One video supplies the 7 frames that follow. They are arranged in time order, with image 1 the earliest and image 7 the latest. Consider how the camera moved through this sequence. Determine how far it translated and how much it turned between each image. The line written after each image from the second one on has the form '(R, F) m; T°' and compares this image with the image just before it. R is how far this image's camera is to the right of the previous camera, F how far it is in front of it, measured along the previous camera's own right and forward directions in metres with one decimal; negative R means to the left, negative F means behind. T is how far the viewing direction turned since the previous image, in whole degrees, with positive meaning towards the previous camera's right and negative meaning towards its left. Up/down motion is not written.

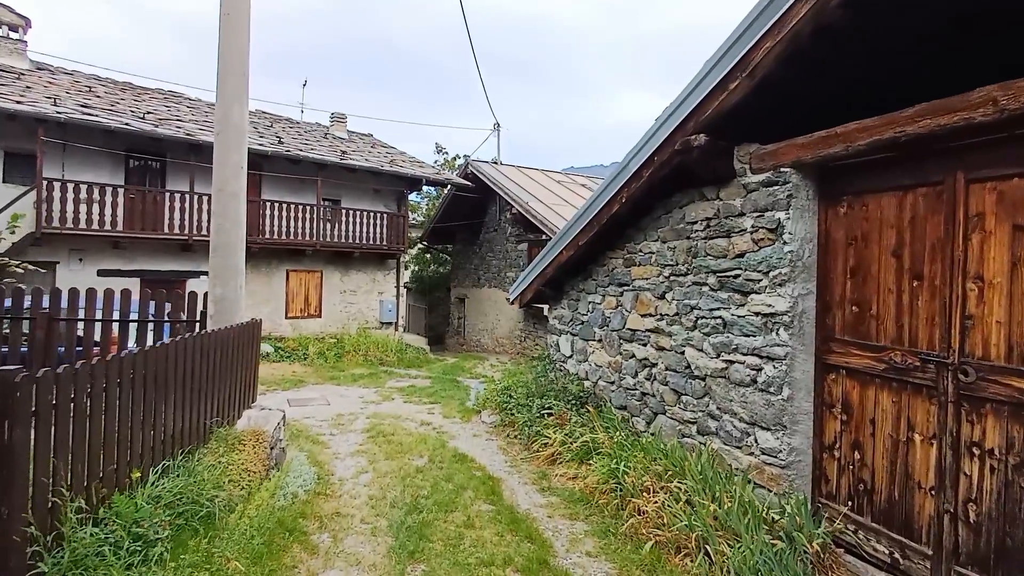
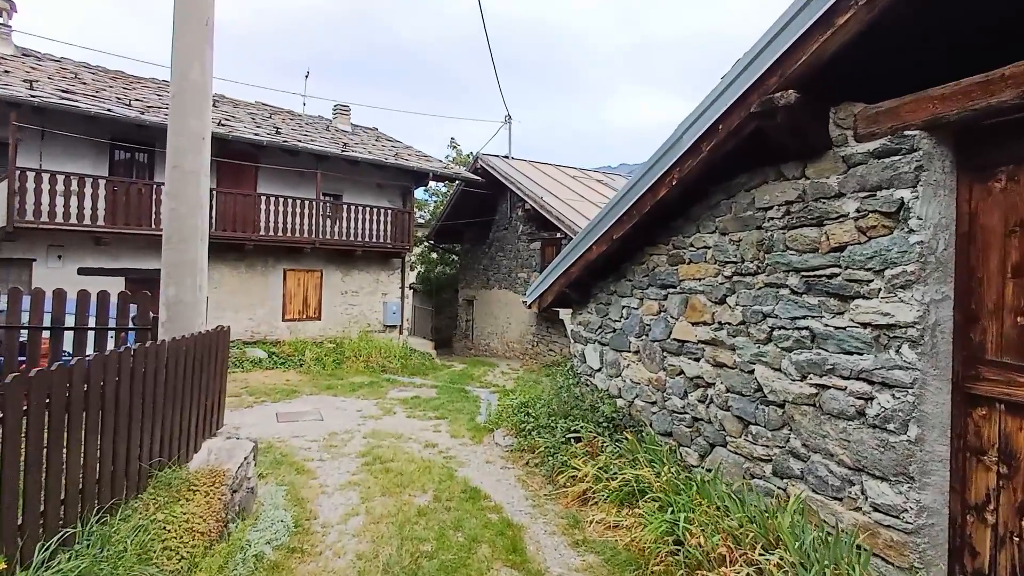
(-0.1, +0.9) m; -1°
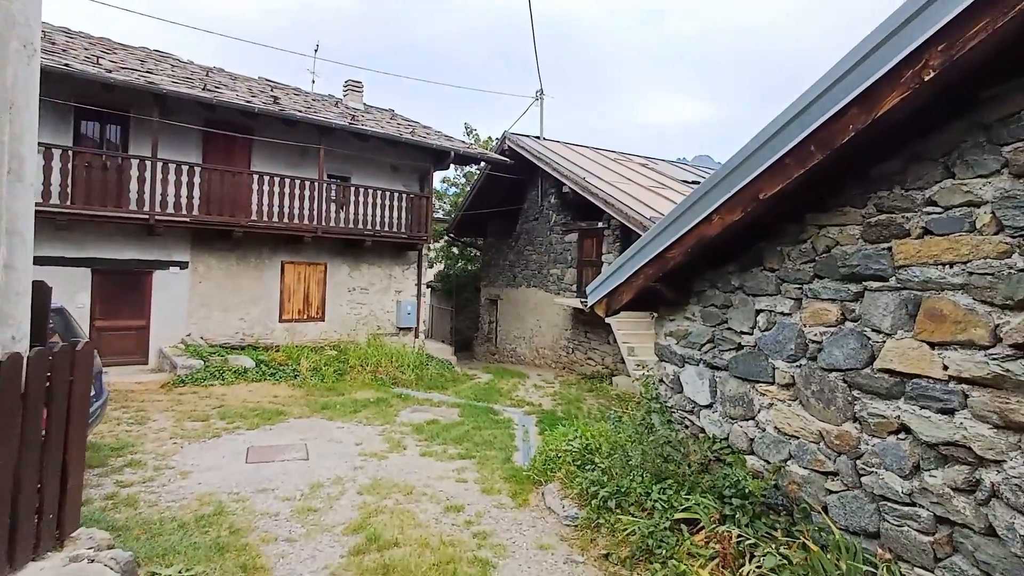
(-0.3, +1.8) m; -2°
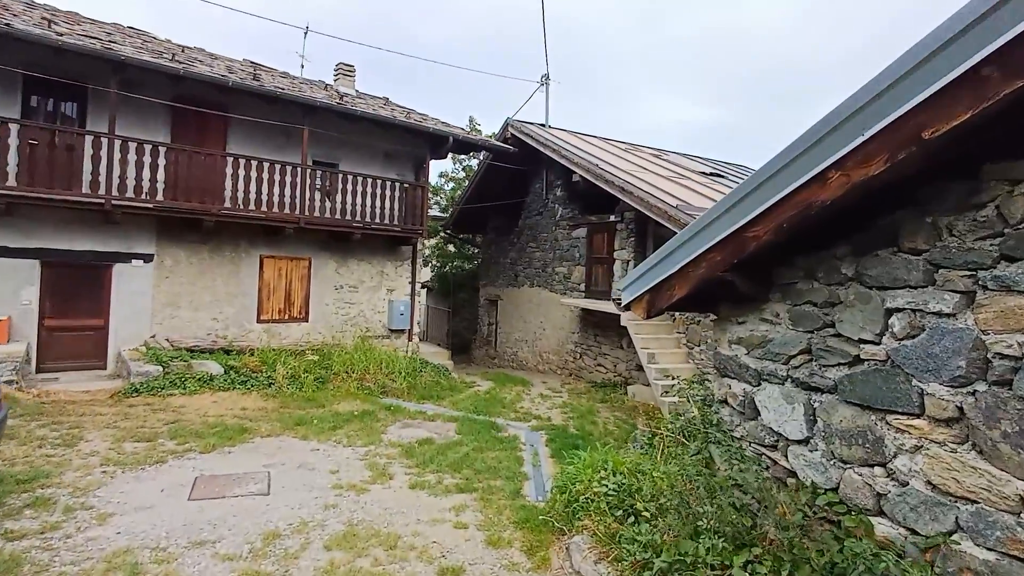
(-0.1, +1.0) m; 0°
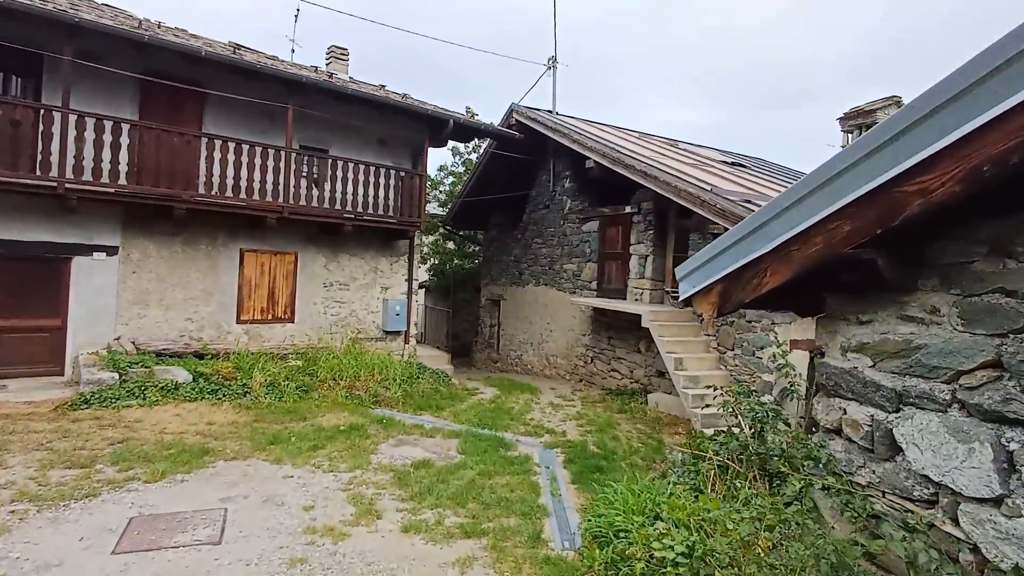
(-0.1, +0.9) m; 0°
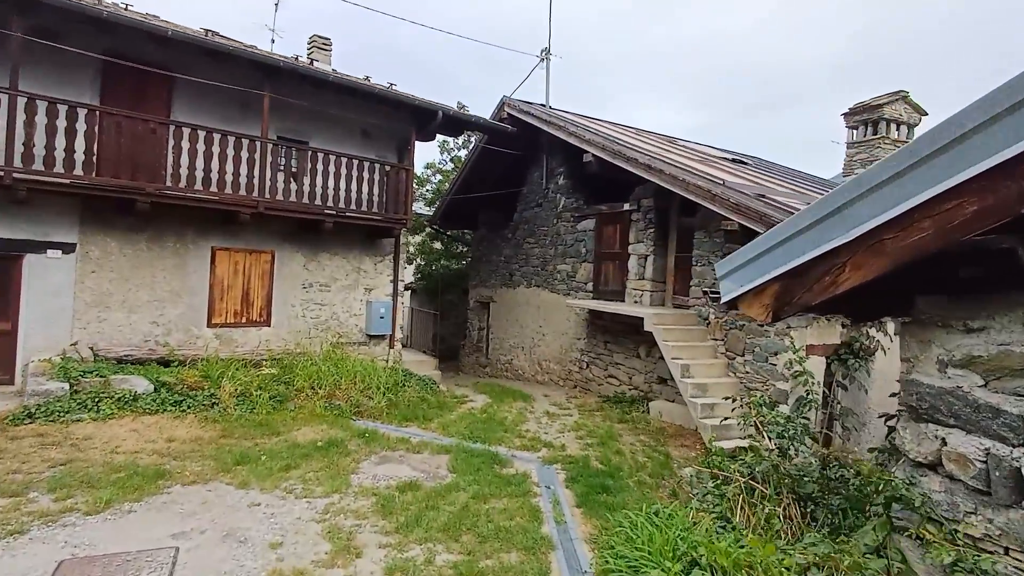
(-0.1, +0.5) m; +1°
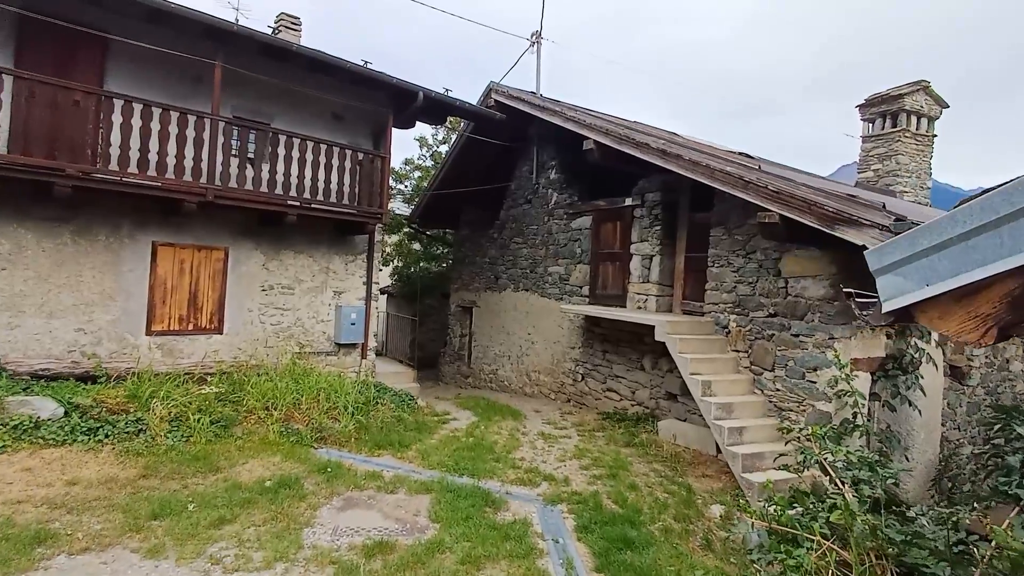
(-0.1, +1.0) m; +2°
